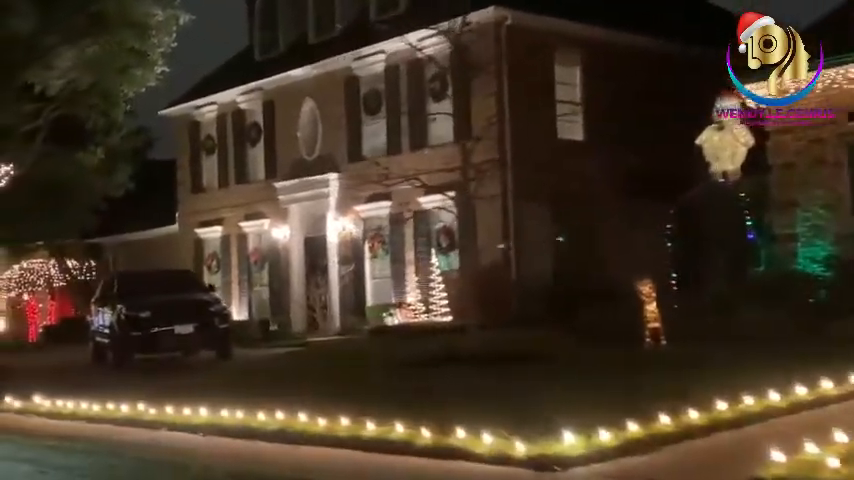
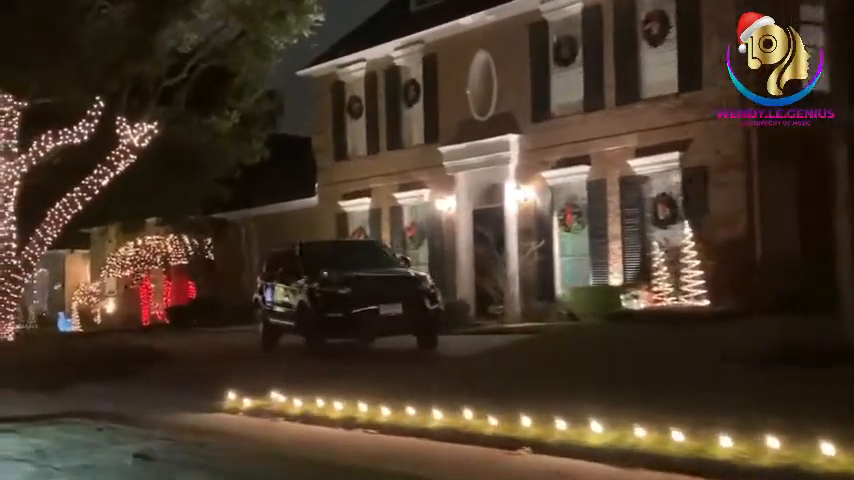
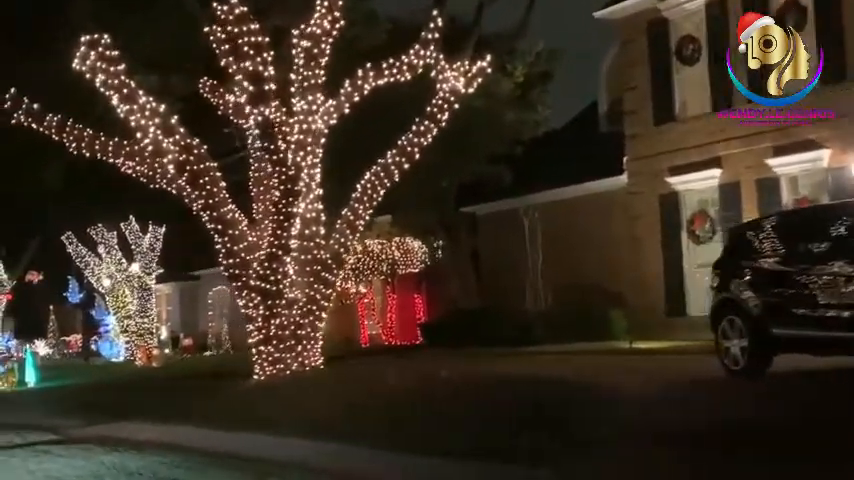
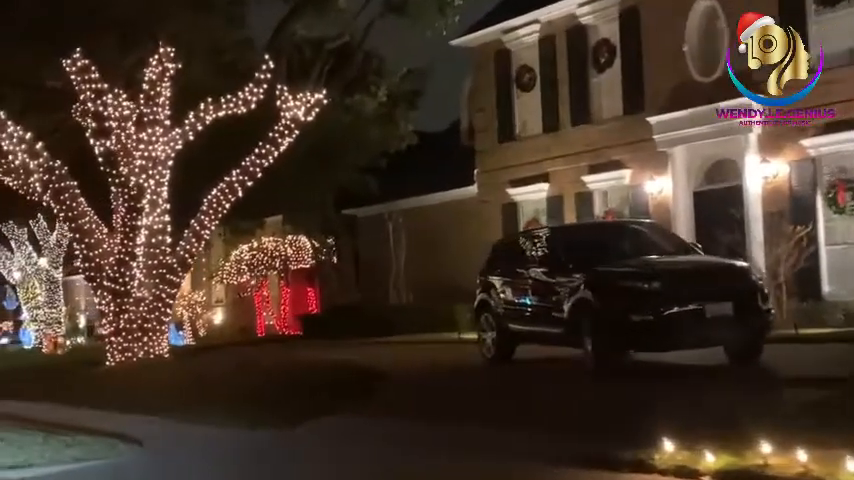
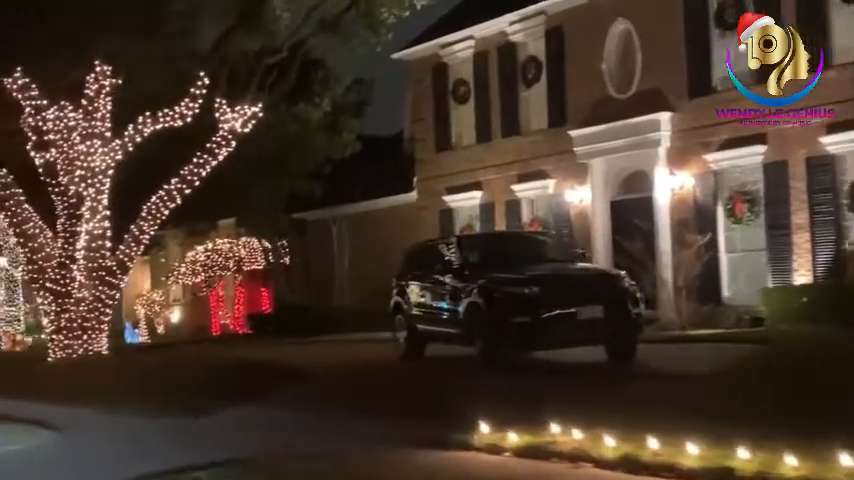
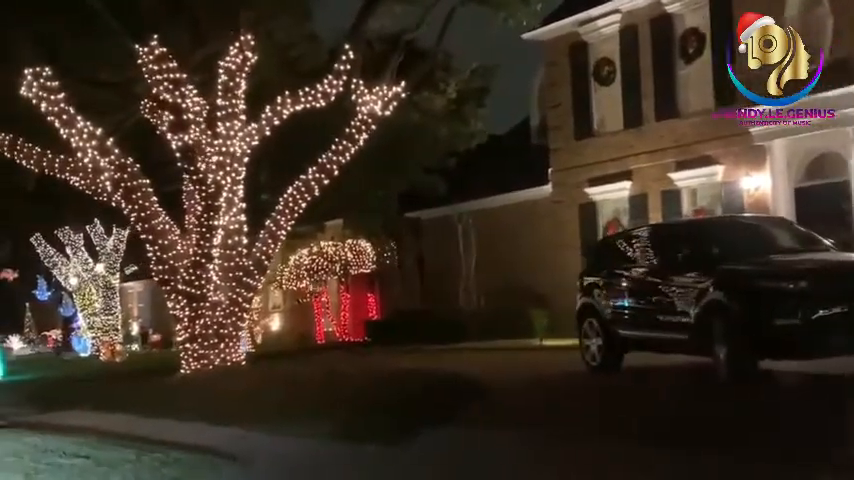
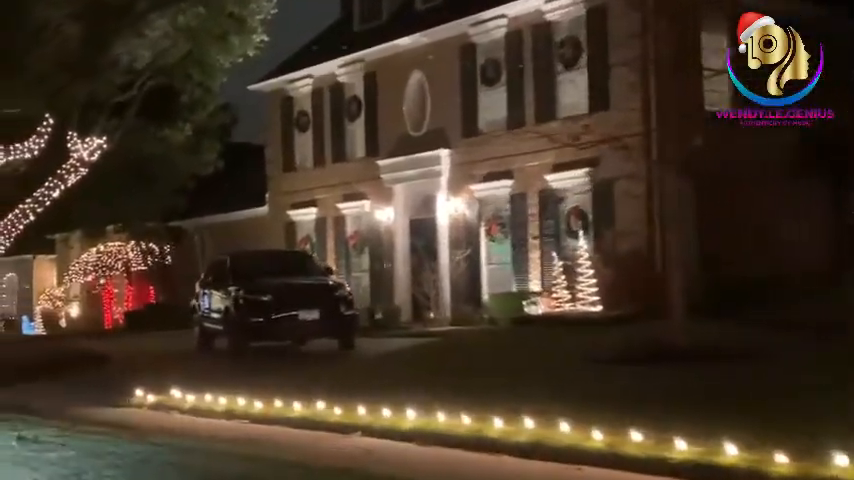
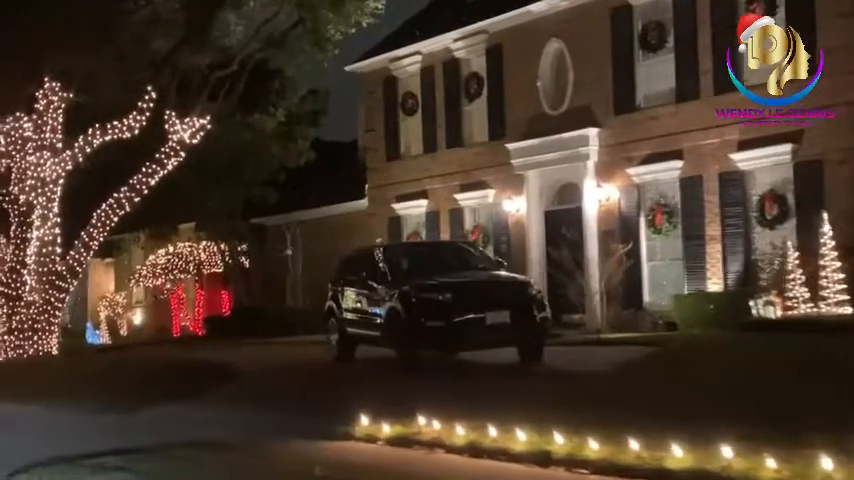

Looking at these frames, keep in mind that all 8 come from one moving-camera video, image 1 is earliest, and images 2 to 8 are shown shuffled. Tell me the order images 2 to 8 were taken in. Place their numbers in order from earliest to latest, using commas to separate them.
7, 2, 8, 5, 4, 6, 3
